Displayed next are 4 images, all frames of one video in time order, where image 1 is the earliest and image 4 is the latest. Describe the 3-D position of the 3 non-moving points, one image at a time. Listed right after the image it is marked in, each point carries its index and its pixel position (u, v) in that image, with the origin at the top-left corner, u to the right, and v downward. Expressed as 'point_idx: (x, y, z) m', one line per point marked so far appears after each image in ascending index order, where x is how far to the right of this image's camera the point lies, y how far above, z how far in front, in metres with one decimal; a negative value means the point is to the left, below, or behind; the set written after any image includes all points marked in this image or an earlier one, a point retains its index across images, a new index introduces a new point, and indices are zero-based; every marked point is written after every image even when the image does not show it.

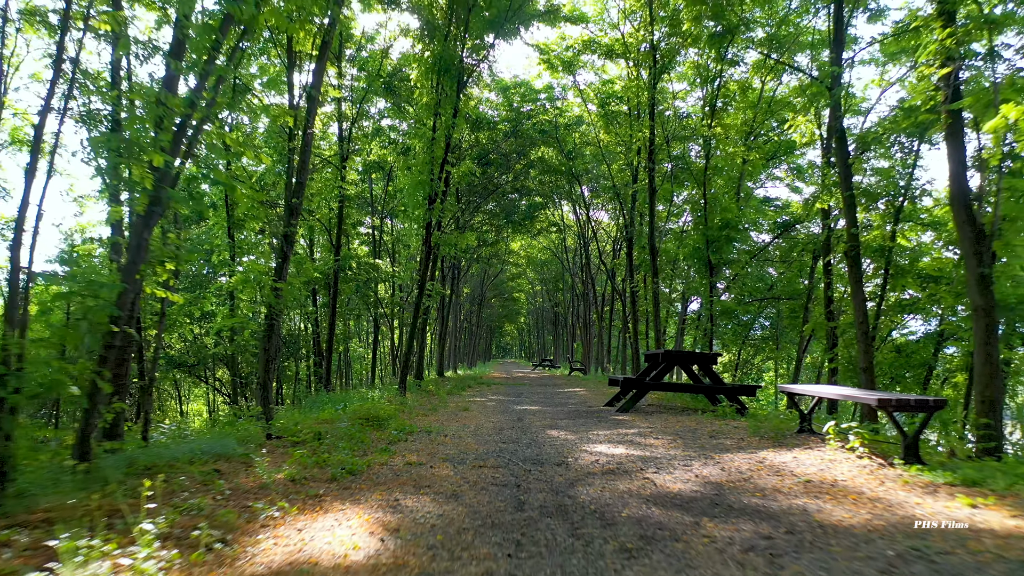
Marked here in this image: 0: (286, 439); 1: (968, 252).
0: (-1.7, -1.1, +6.1) m
1: (+3.3, +0.2, +6.1) m
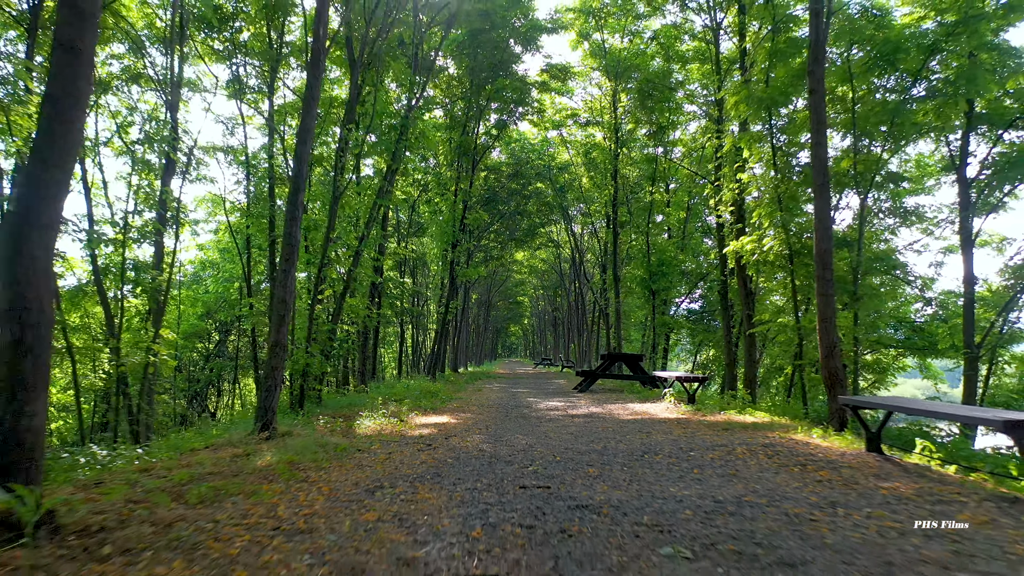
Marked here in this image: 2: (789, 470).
0: (-1.7, -1.5, +11.8) m
1: (+3.2, -0.2, +11.8) m
2: (+1.6, -1.0, +4.8) m
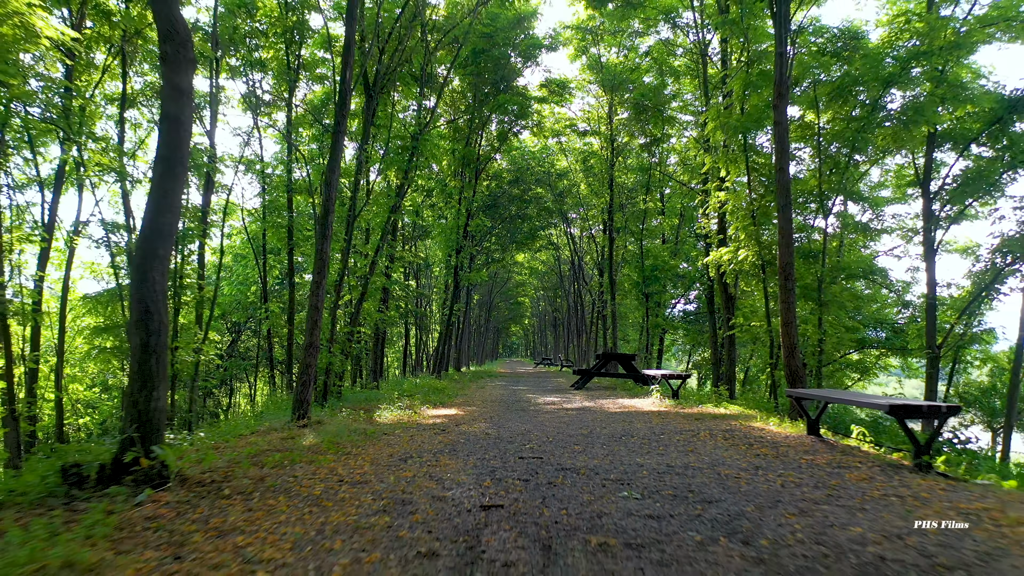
0: (-1.7, -1.6, +12.9) m
1: (+3.2, -0.3, +12.9) m
2: (+1.6, -1.1, +5.9) m
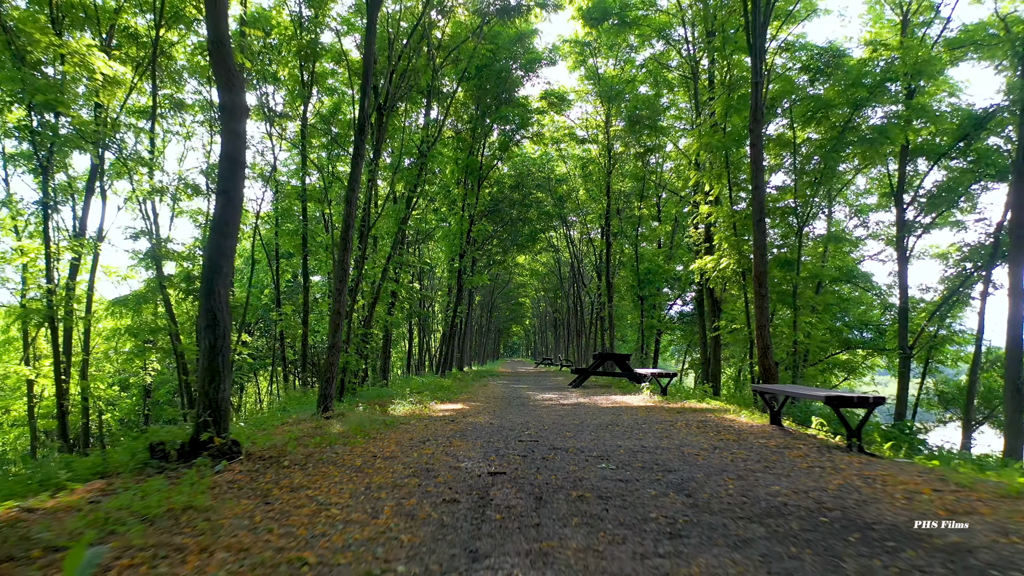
0: (-1.7, -1.7, +13.9) m
1: (+3.2, -0.4, +13.9) m
2: (+1.6, -1.2, +6.9) m
